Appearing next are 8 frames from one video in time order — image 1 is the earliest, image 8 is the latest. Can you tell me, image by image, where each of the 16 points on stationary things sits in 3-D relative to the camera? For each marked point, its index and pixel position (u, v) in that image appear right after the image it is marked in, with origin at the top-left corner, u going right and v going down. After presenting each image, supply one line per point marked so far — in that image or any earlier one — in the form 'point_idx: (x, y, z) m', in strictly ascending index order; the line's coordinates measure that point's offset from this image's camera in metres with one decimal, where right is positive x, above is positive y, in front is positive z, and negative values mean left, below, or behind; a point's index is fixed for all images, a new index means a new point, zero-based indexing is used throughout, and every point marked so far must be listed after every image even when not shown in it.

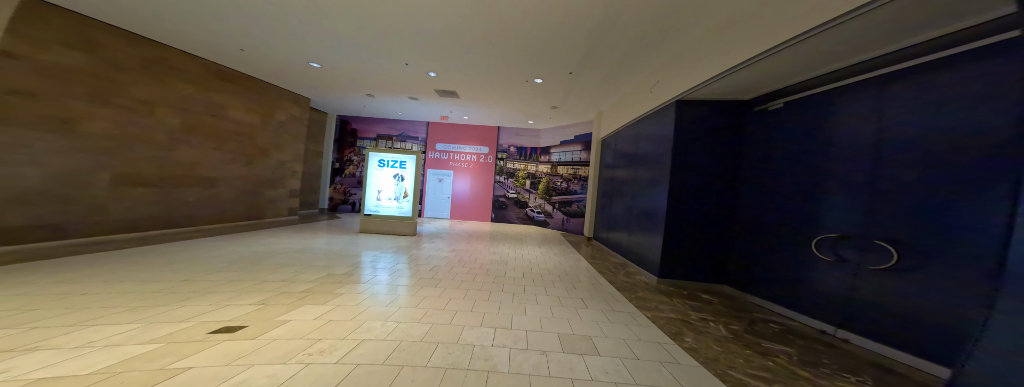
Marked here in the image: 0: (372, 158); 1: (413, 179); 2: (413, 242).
0: (-3.2, +0.7, +6.1) m
1: (-2.4, +0.3, +6.4) m
2: (-2.4, -1.1, +6.2) m
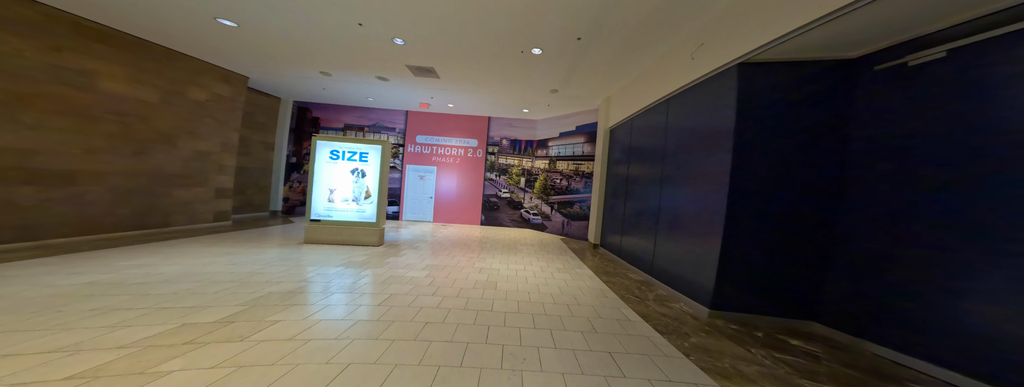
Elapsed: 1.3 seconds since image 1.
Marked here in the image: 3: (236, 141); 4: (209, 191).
0: (-3.4, +0.8, +4.7) m
1: (-2.6, +0.3, +5.0) m
2: (-2.5, -1.1, +4.8) m
3: (-6.4, +1.2, +5.8) m
4: (-6.5, +0.1, +5.5) m
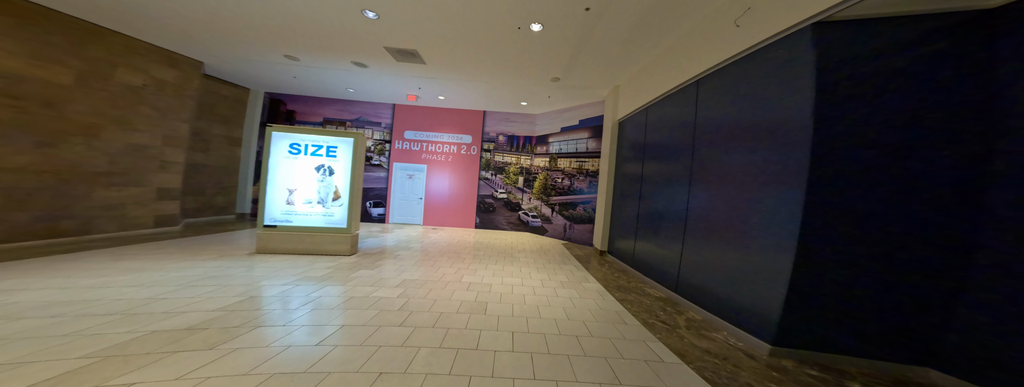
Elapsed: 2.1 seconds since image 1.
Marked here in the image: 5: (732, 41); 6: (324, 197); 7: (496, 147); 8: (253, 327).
0: (-3.4, +0.8, +3.9) m
1: (-2.7, +0.3, +4.2) m
2: (-2.6, -1.1, +4.0) m
3: (-6.5, +1.1, +5.1) m
4: (-6.6, 0.0, +4.7) m
5: (+2.5, +1.8, +3.0) m
6: (-2.9, -0.1, +4.1) m
7: (-0.5, +1.5, +8.6) m
8: (-2.2, -1.1, +2.2) m
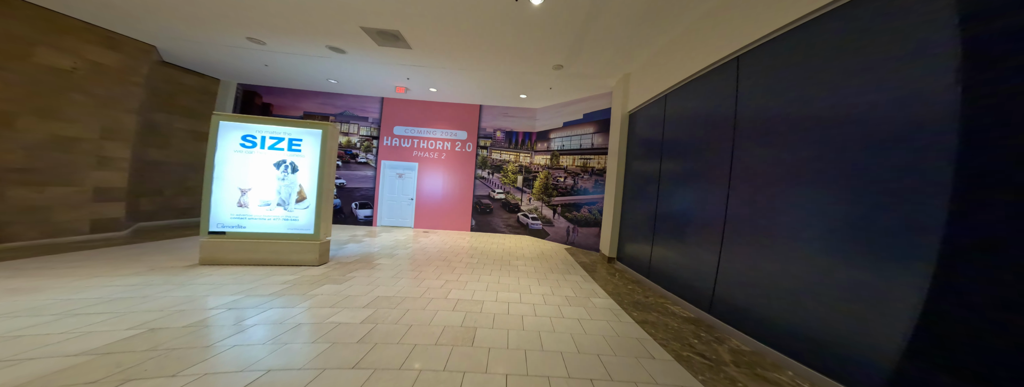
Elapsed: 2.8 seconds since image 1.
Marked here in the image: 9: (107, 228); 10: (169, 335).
0: (-3.5, +0.8, +3.3) m
1: (-2.7, +0.3, +3.5) m
2: (-2.6, -1.1, +3.3) m
3: (-6.5, +1.1, +4.4) m
4: (-6.6, 0.0, +4.1) m
5: (+2.4, +1.8, +2.3) m
6: (-3.0, -0.1, +3.4) m
7: (-0.6, +1.5, +7.9) m
8: (-2.2, -1.1, +1.5) m
9: (-6.7, -0.6, +4.3) m
10: (-2.5, -1.1, +1.9) m
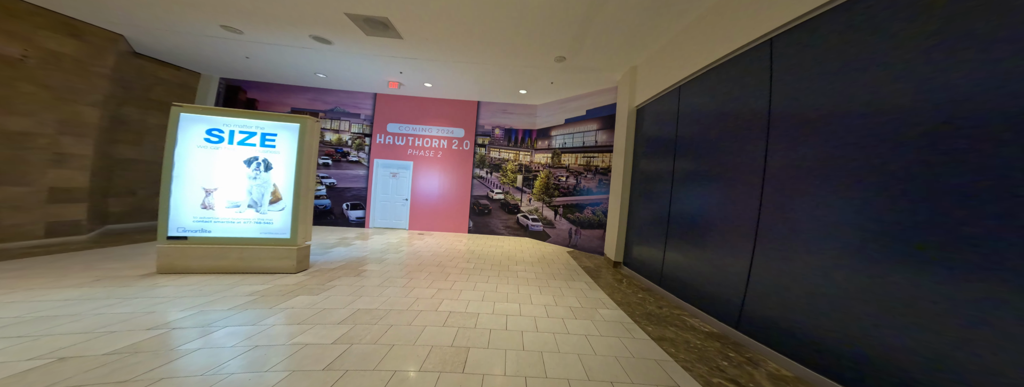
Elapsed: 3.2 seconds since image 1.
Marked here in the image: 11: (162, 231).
0: (-3.5, +0.8, +2.9) m
1: (-2.7, +0.3, +3.2) m
2: (-2.7, -1.1, +2.9) m
3: (-6.5, +1.1, +4.1) m
4: (-6.6, 0.0, +3.7) m
5: (+2.4, +1.8, +2.0) m
6: (-3.0, -0.1, +3.0) m
7: (-0.6, +1.5, +7.6) m
8: (-2.2, -1.1, +1.1) m
9: (-6.7, -0.6, +4.0) m
10: (-2.6, -1.0, +1.6) m
11: (-3.8, -0.4, +2.8) m
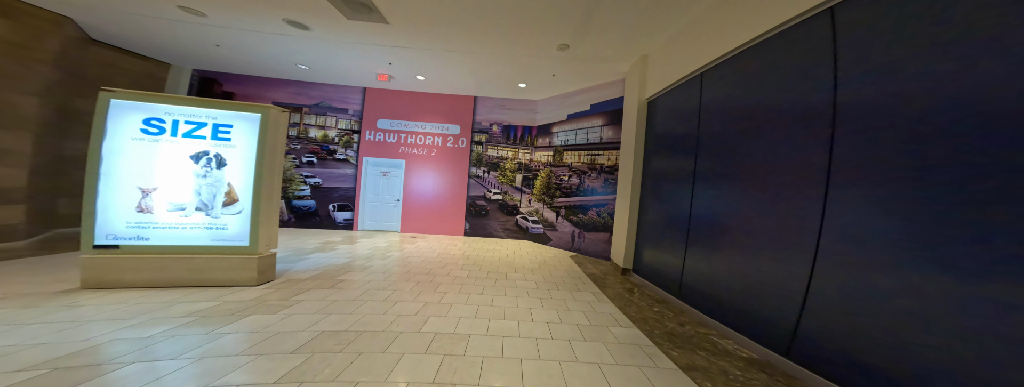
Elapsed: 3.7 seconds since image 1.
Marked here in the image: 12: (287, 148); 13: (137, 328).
0: (-3.6, +0.8, +2.4) m
1: (-2.8, +0.3, +2.7) m
2: (-2.7, -1.0, +2.5) m
3: (-6.6, +1.1, +3.6) m
4: (-6.7, 0.0, +3.2) m
5: (+2.4, +1.8, +1.5) m
6: (-3.0, -0.1, +2.6) m
7: (-0.6, +1.5, +7.1) m
8: (-2.3, -1.0, +0.7) m
9: (-6.8, -0.6, +3.5) m
10: (-2.6, -1.0, +1.1) m
11: (-3.8, -0.4, +2.3) m
12: (-5.3, +1.1, +6.1) m
13: (-2.9, -1.0, +2.0) m
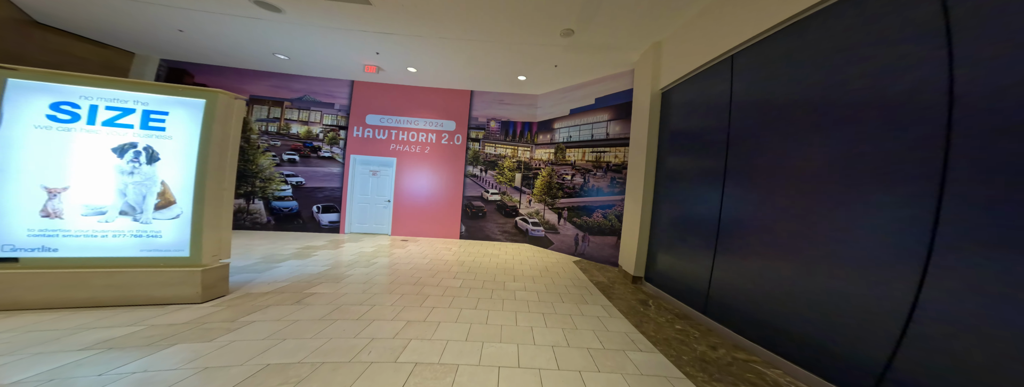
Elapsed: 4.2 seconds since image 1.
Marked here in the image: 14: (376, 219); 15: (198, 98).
0: (-3.6, +0.8, +2.0) m
1: (-2.8, +0.3, +2.2) m
2: (-2.7, -1.0, +2.0) m
3: (-6.6, +1.1, +3.2) m
4: (-6.7, 0.0, +2.8) m
5: (+2.3, +1.9, +1.1) m
6: (-3.0, -0.1, +2.1) m
7: (-0.7, +1.5, +6.7) m
8: (-2.3, -1.0, +0.2) m
9: (-6.8, -0.6, +3.0) m
10: (-2.6, -1.0, +0.6) m
11: (-3.8, -0.4, +1.9) m
12: (-5.3, +1.1, +5.6) m
13: (-2.9, -1.0, +1.5) m
14: (-3.3, -0.7, +6.3) m
15: (-2.7, +0.9, +2.2) m
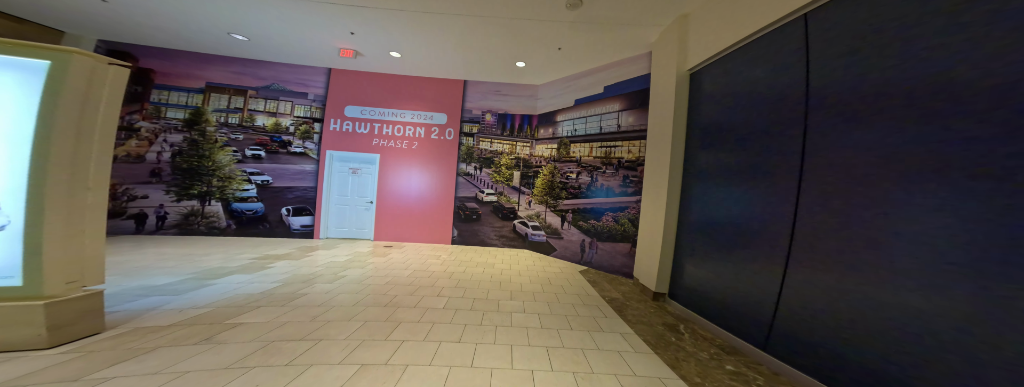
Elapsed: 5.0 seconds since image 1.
0: (-3.6, +0.8, +1.3) m
1: (-2.8, +0.4, +1.5) m
2: (-2.8, -1.0, +1.3) m
3: (-6.7, +1.1, +2.5) m
4: (-6.8, 0.0, +2.0) m
5: (+2.3, +1.9, +0.4) m
6: (-3.1, 0.0, +1.4) m
7: (-0.7, +1.5, +6.0) m
8: (-2.3, -1.0, -0.6) m
9: (-6.8, -0.6, +2.3) m
10: (-2.7, -1.0, -0.1) m
11: (-3.9, -0.4, +1.2) m
12: (-5.4, +1.1, +4.9) m
13: (-3.0, -1.0, +0.8) m
14: (-3.4, -0.7, +5.6) m
15: (-2.8, +0.9, +1.5) m
